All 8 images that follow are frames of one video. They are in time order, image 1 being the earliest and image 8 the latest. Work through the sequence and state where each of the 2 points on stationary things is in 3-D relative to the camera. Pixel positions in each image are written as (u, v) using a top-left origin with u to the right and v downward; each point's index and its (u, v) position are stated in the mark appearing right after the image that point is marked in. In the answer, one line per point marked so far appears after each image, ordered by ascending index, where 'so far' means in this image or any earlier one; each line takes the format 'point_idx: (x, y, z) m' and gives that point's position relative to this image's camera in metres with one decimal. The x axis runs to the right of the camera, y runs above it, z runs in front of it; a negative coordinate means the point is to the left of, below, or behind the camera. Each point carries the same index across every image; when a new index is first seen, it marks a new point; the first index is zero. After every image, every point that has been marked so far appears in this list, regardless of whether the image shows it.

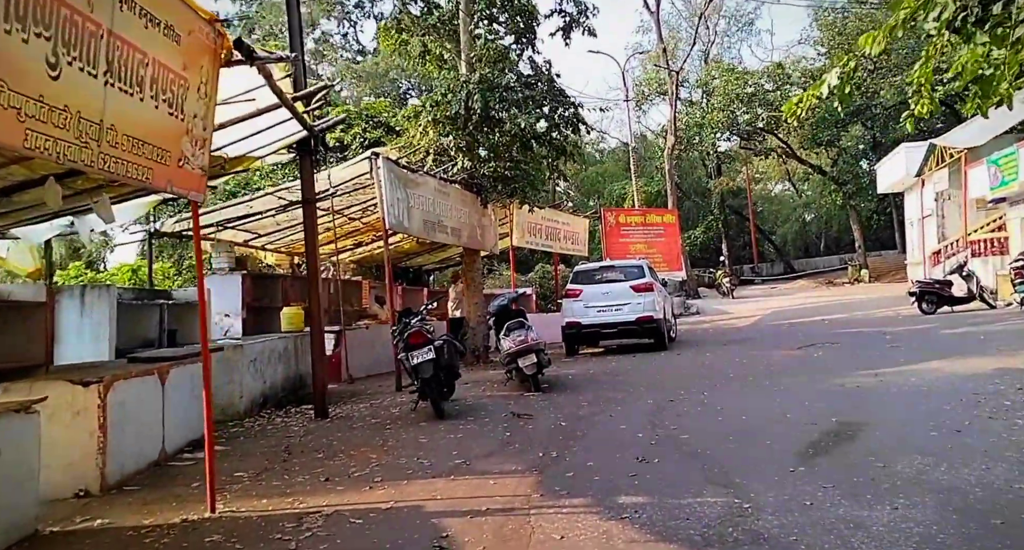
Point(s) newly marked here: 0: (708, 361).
0: (+2.4, -1.1, +10.5) m
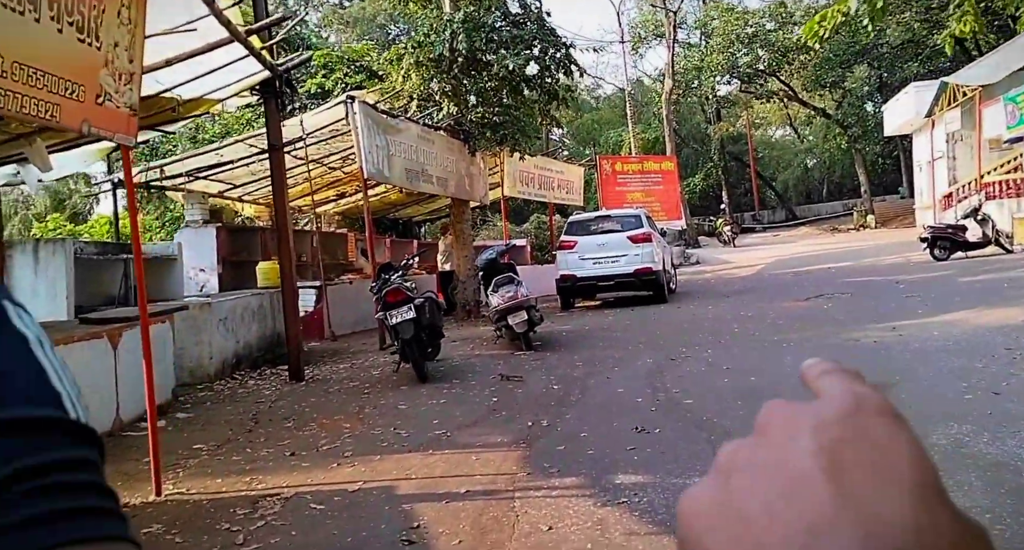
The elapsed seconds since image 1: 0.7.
0: (+2.3, -0.5, +9.9) m
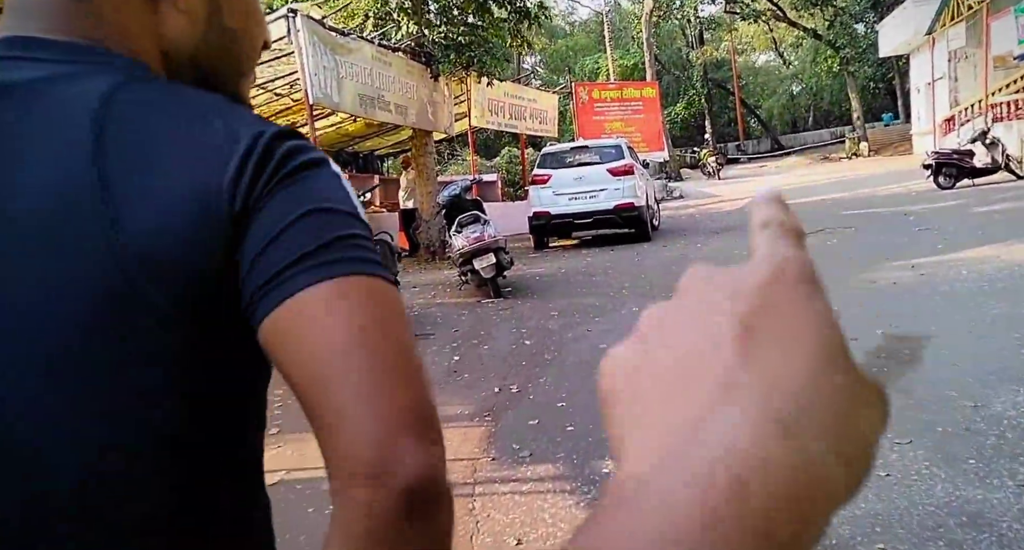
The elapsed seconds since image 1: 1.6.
0: (+2.0, +0.2, +9.0) m
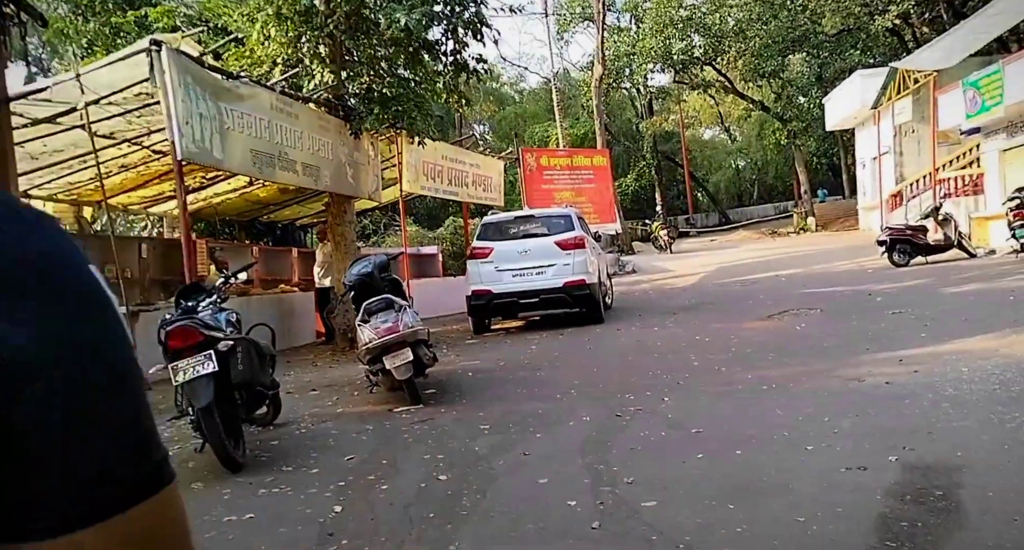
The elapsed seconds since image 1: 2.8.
0: (+1.3, -0.6, +7.8) m
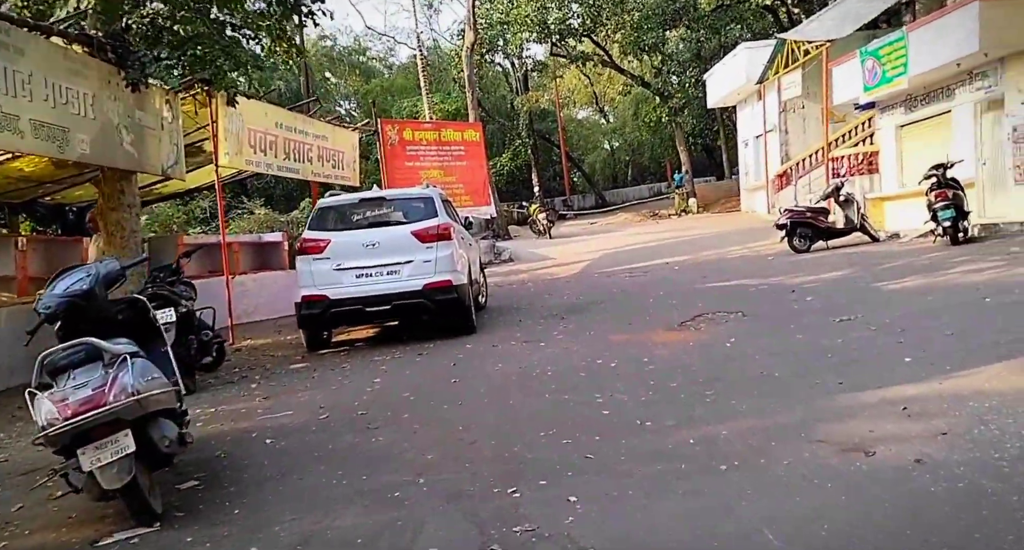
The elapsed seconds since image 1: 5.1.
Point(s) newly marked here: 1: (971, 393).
0: (+0.2, -0.7, +5.6) m
1: (+2.4, -0.6, +4.4) m
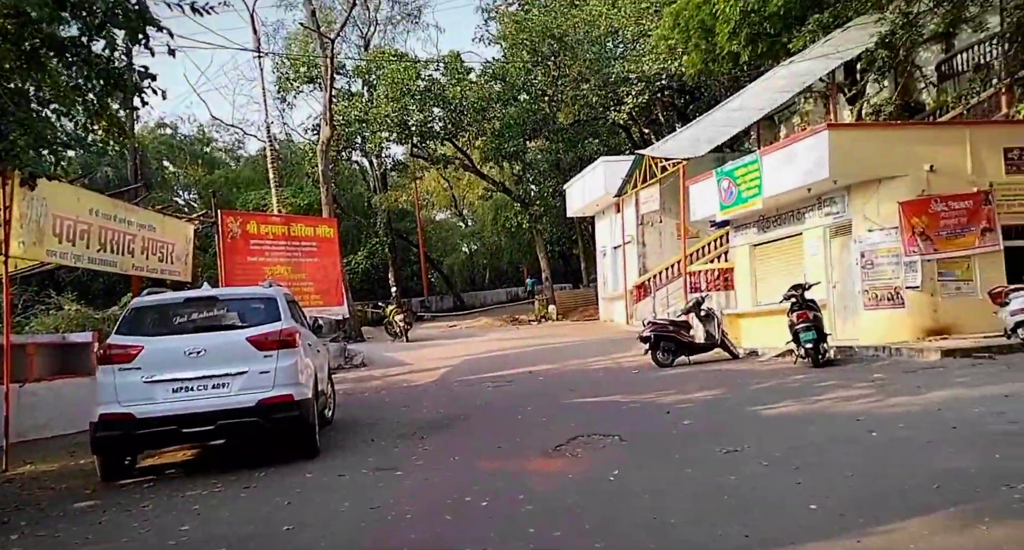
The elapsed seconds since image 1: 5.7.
0: (-0.6, -1.3, +4.7) m
1: (+1.7, -1.3, +3.8) m
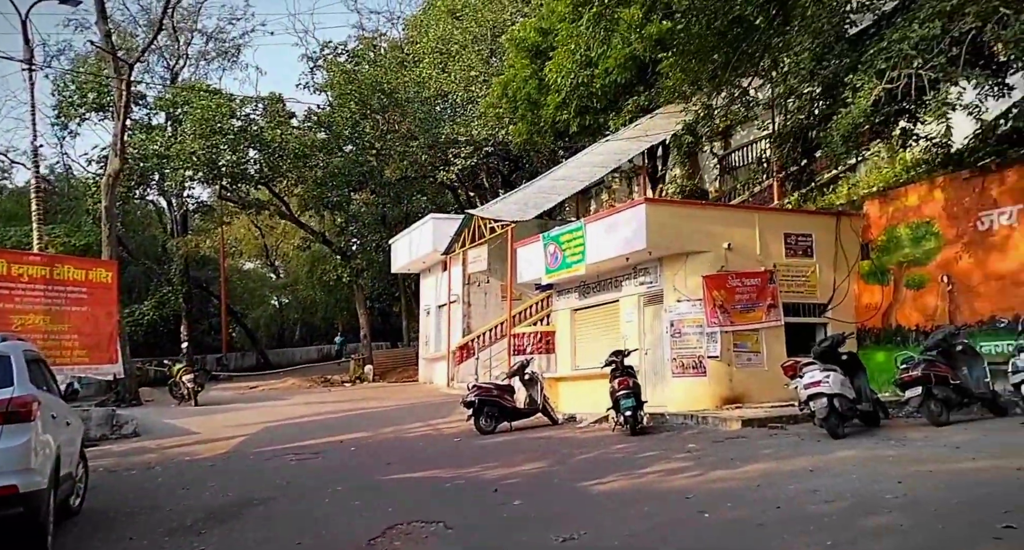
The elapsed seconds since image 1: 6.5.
0: (-1.5, -1.6, +3.4) m
1: (+1.0, -1.6, +3.1) m
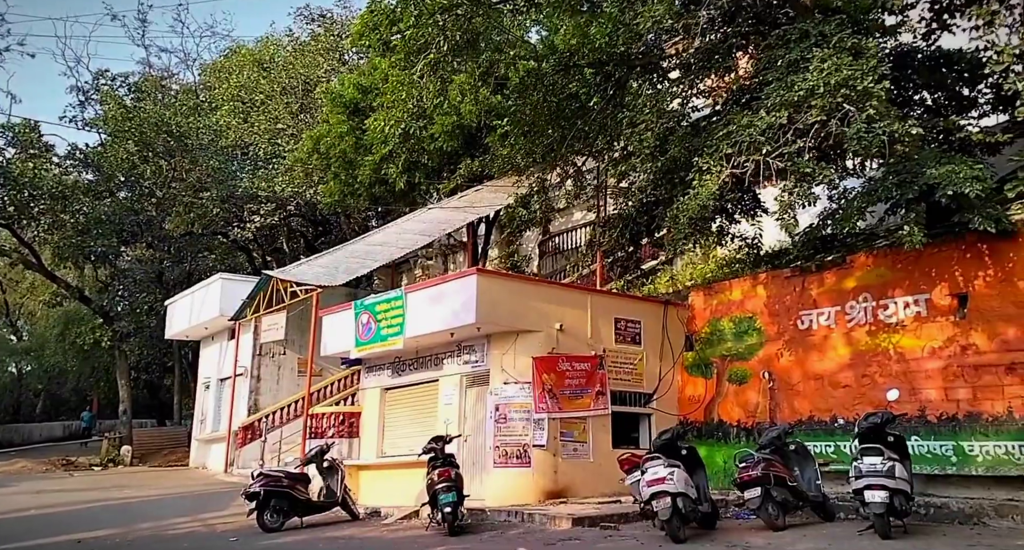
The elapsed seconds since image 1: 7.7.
0: (-1.5, -1.4, +0.9) m
1: (+0.9, -1.6, +1.2) m
